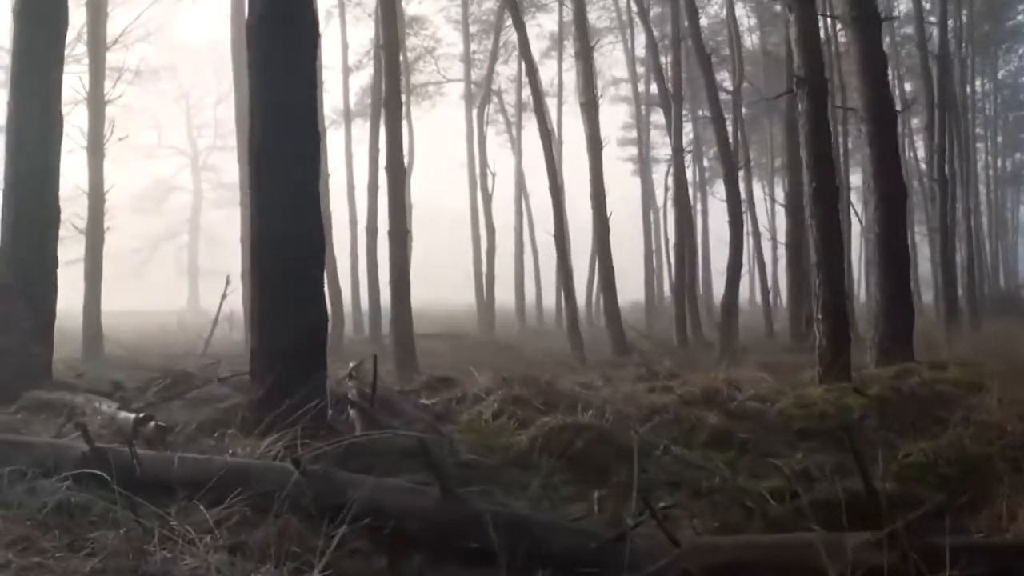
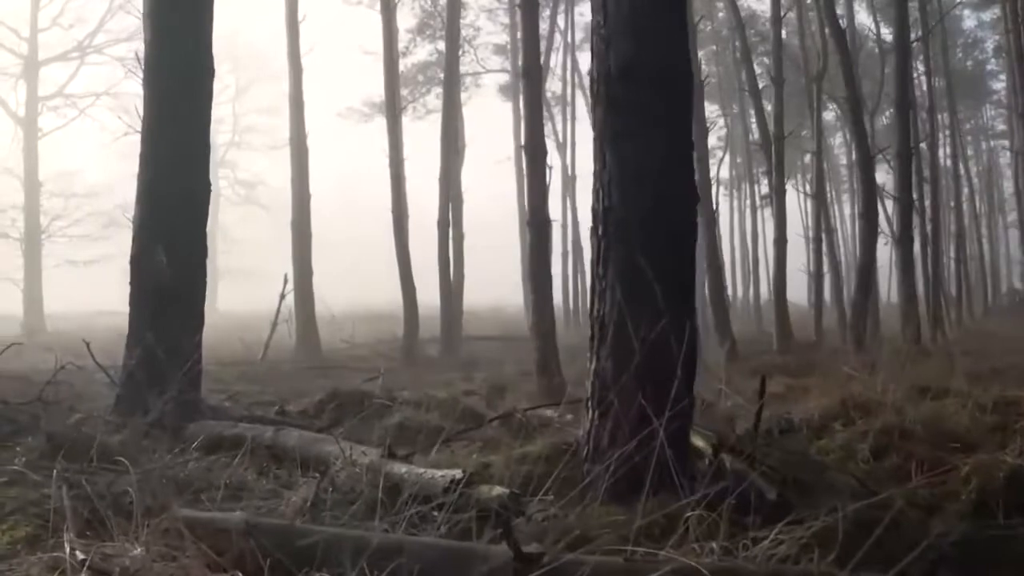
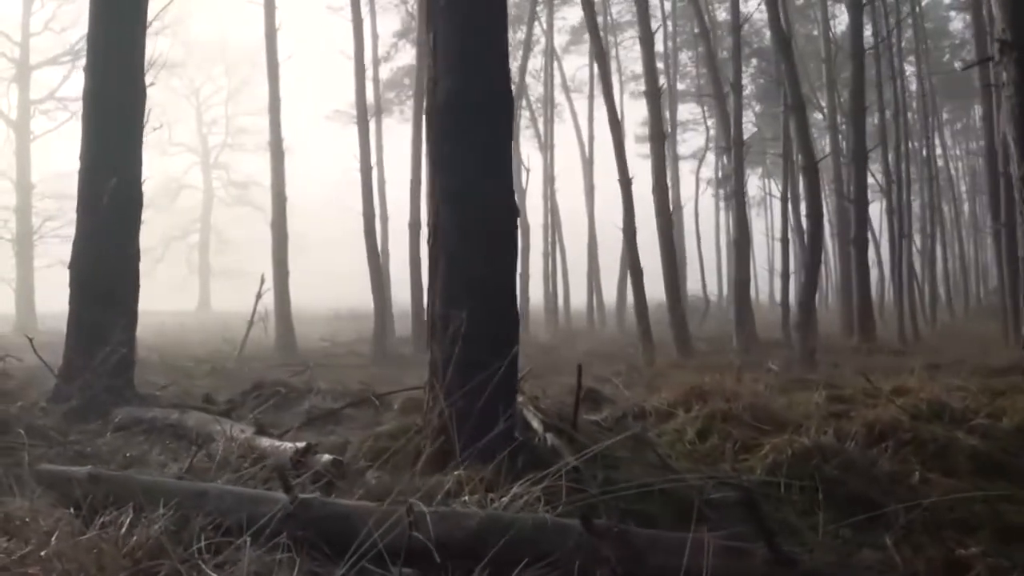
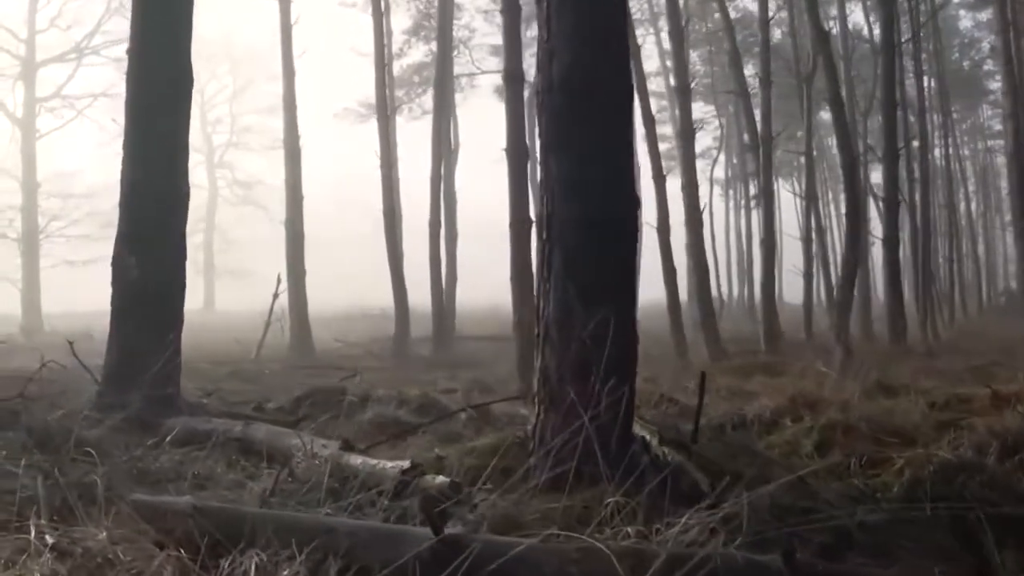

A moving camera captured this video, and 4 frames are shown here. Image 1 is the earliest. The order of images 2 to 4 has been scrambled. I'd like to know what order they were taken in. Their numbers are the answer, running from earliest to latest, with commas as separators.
3, 4, 2
